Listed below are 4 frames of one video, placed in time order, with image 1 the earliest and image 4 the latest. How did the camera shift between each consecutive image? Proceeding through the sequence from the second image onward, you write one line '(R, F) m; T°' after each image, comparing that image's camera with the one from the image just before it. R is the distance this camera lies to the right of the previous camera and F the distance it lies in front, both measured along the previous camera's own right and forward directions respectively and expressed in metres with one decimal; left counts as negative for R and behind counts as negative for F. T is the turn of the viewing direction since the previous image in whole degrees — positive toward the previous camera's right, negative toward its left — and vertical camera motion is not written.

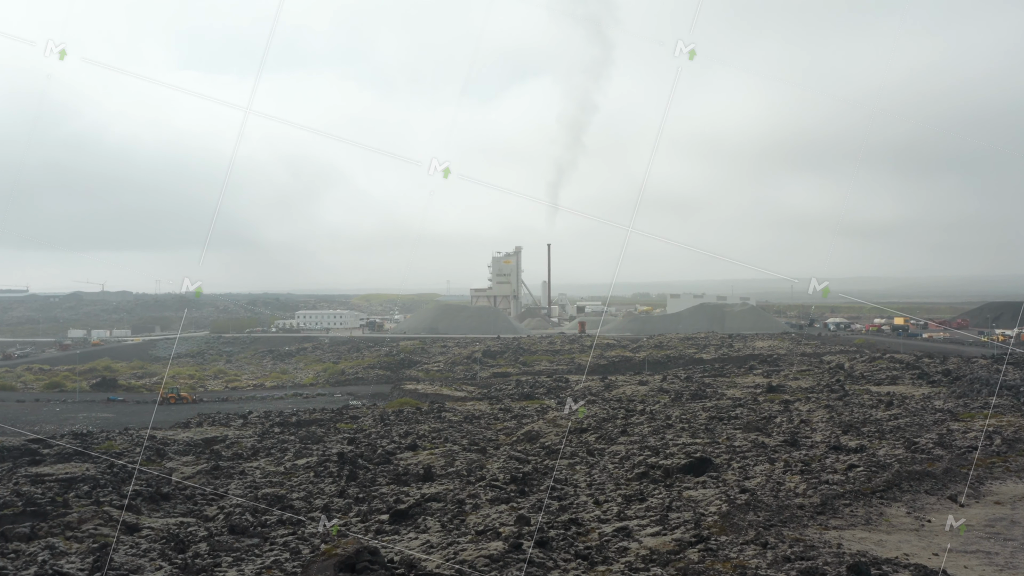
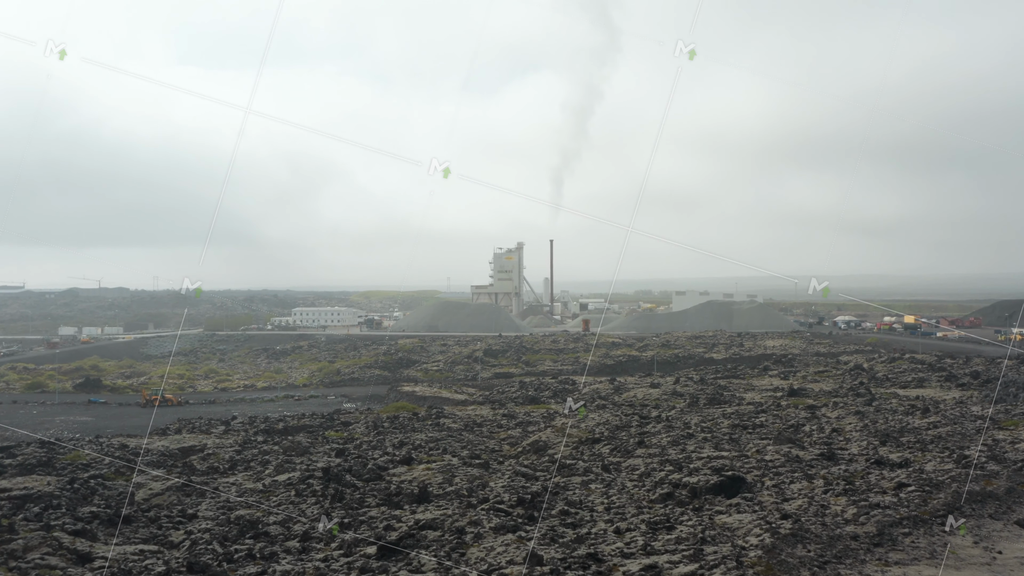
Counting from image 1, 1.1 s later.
(-0.1, +1.1) m; 0°
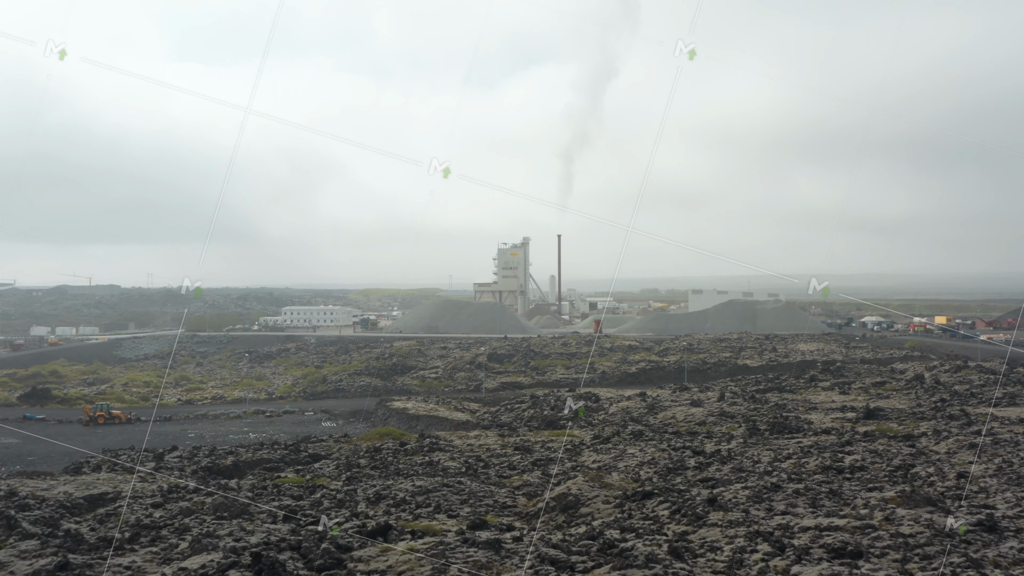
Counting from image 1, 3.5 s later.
(-0.2, +3.0) m; 0°
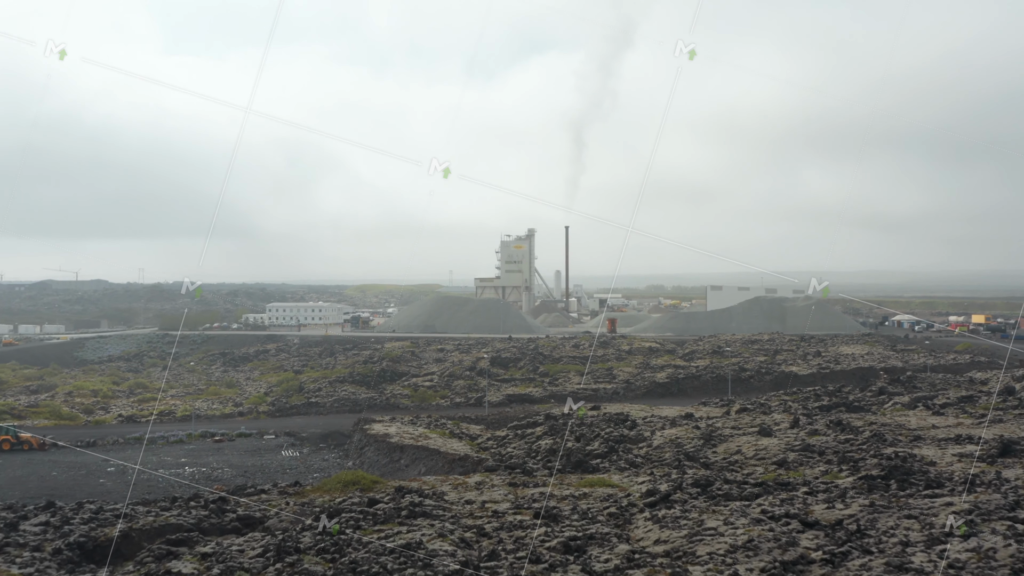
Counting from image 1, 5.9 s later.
(-0.2, +3.3) m; 0°
